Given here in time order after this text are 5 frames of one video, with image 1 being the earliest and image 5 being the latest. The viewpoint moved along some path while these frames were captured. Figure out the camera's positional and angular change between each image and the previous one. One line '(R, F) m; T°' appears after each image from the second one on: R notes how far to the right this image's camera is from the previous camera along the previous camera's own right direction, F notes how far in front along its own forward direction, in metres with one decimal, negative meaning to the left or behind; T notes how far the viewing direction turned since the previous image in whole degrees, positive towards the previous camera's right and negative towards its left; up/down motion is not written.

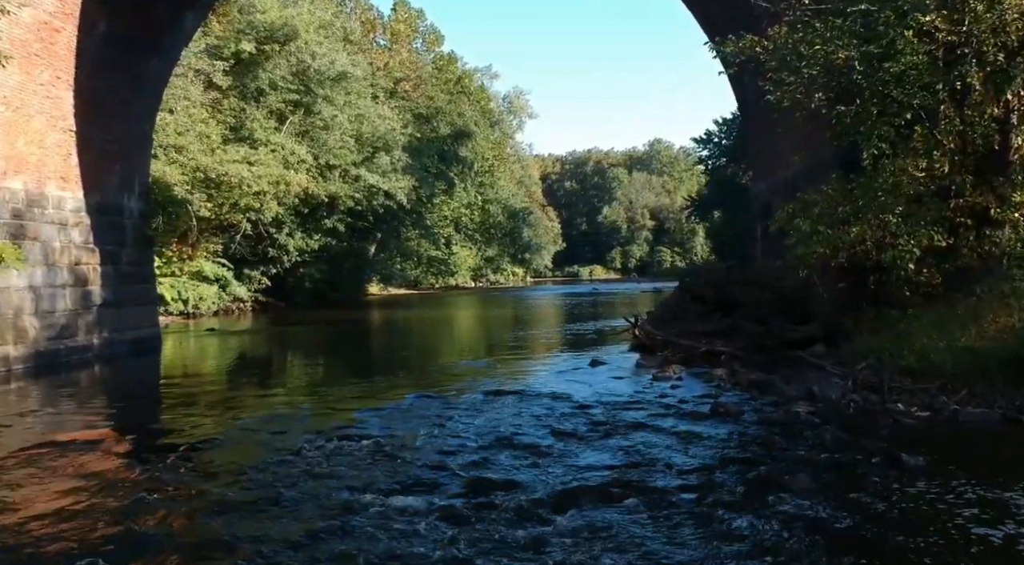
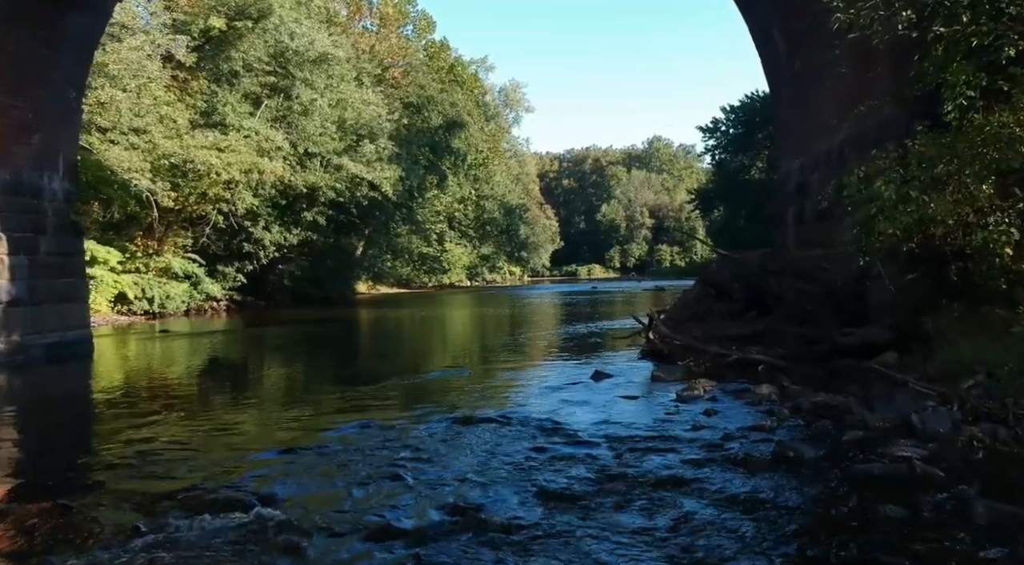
(+0.2, +3.0) m; 0°
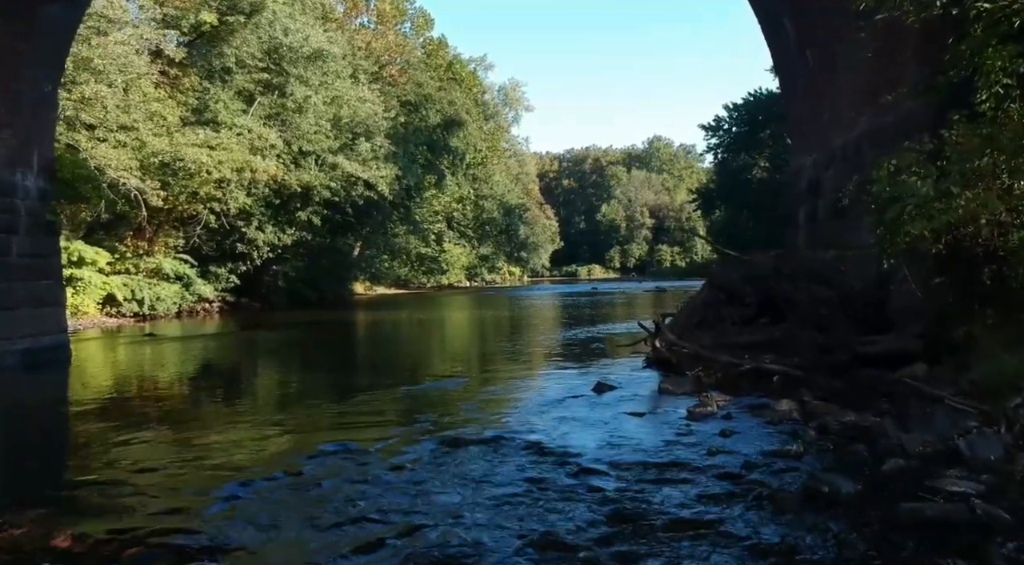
(+0.1, +0.8) m; 0°
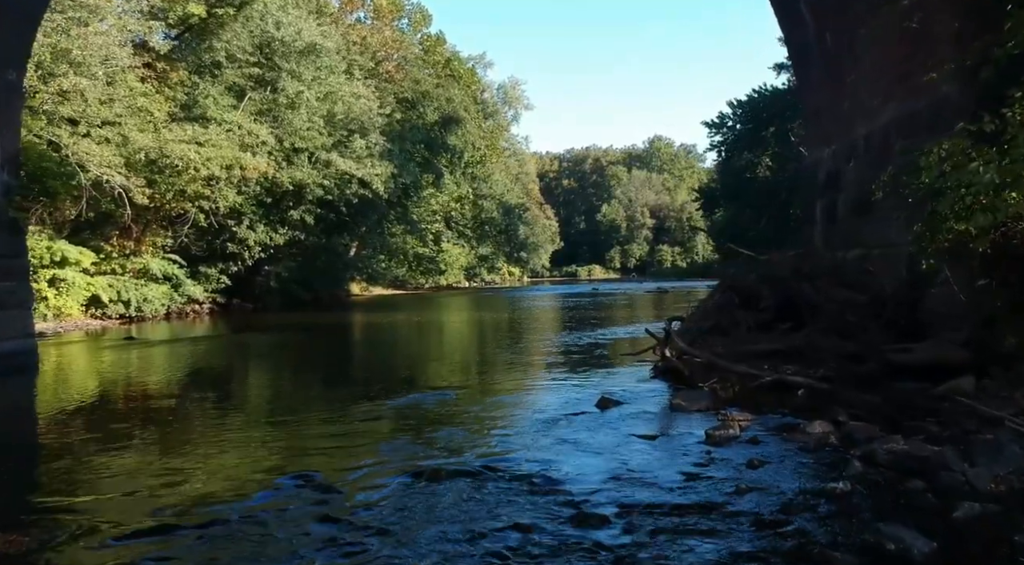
(+0.1, +1.1) m; 0°
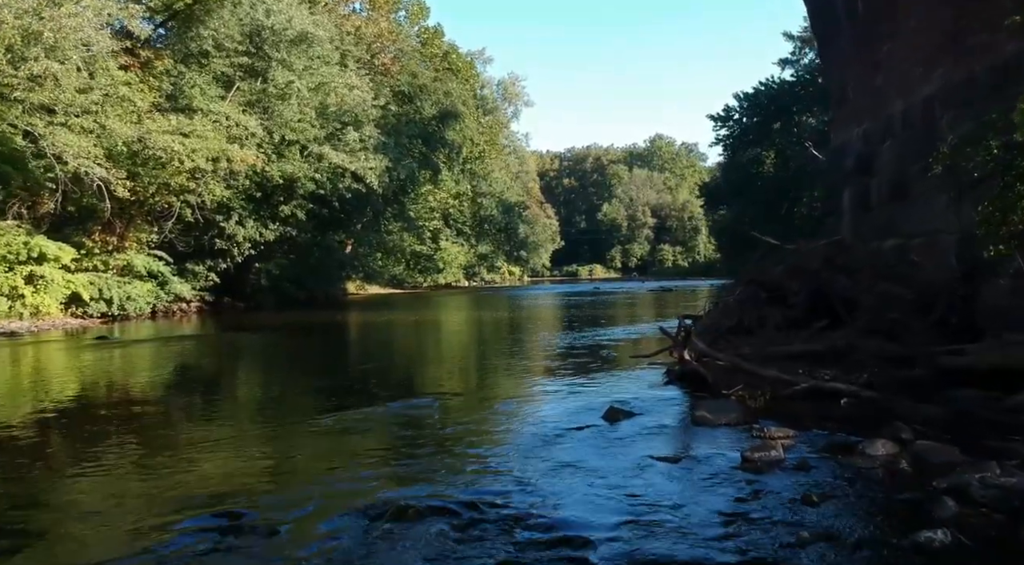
(+0.1, +1.4) m; 0°
